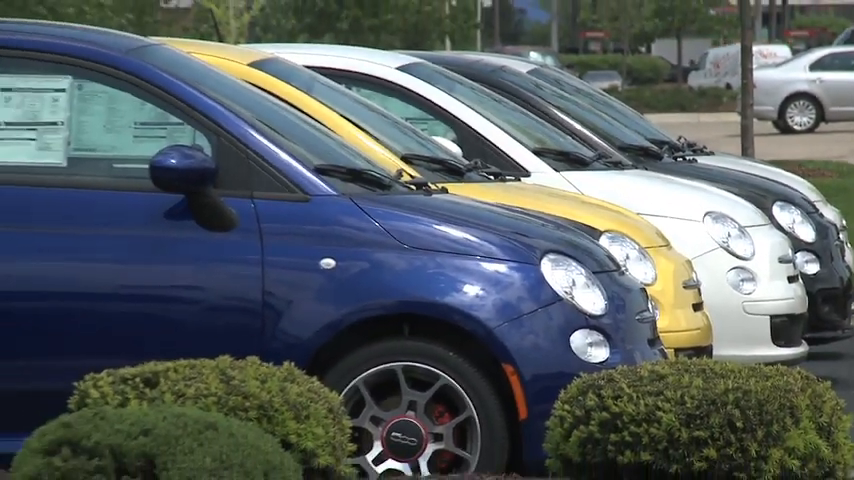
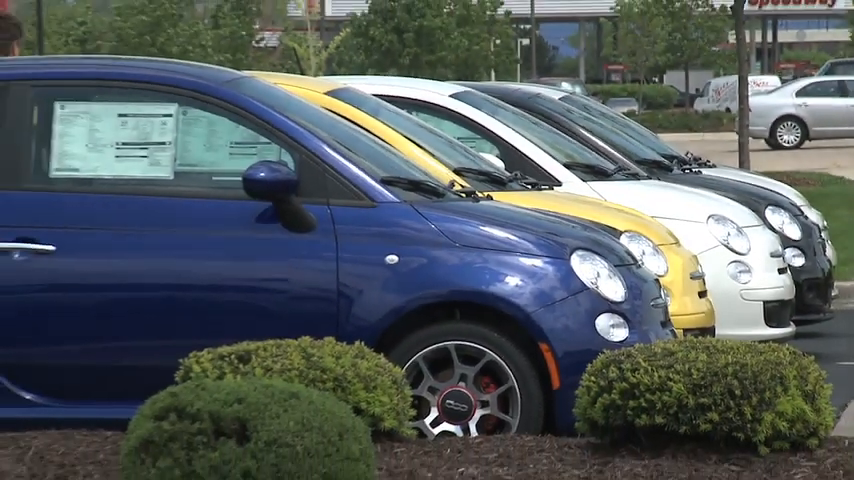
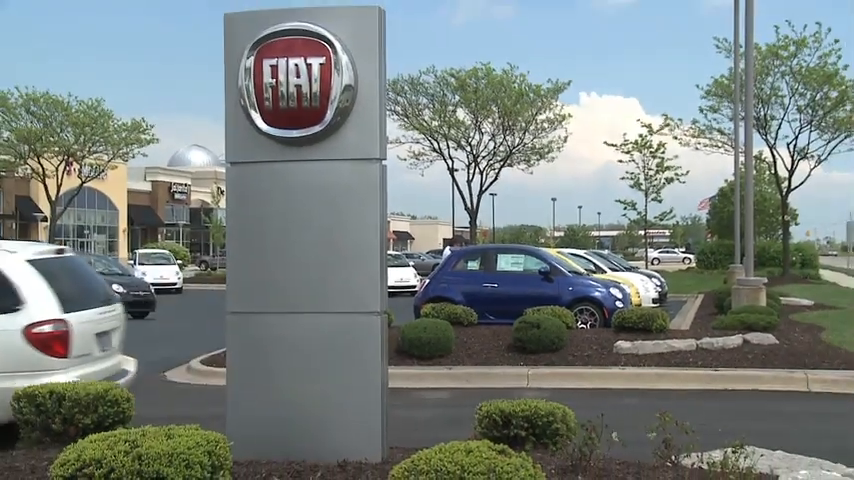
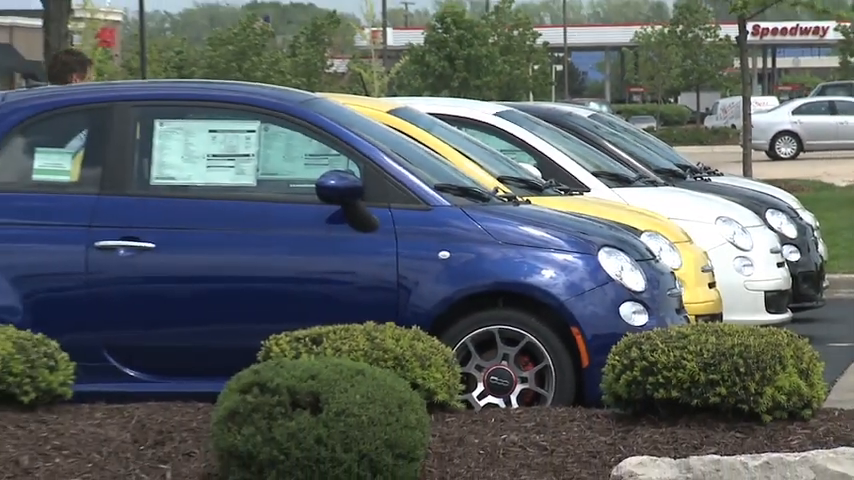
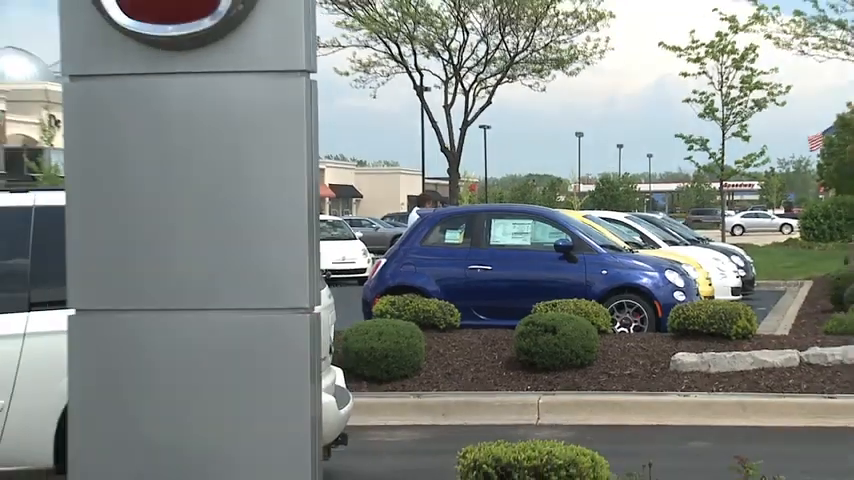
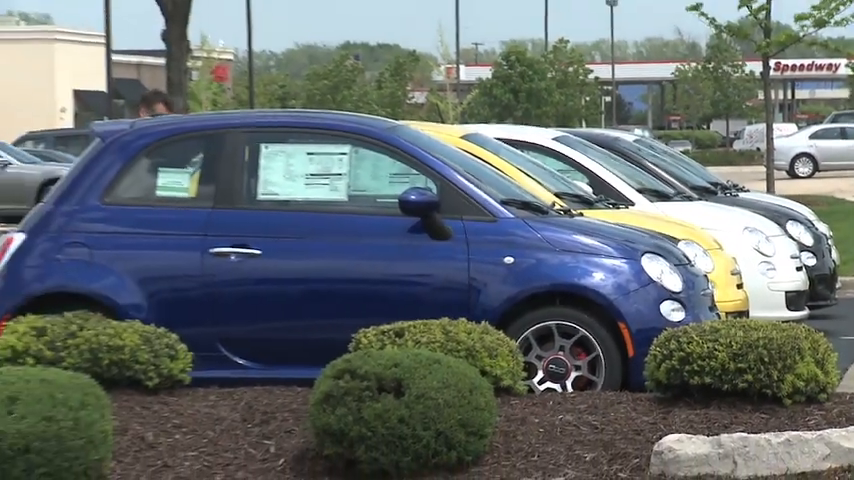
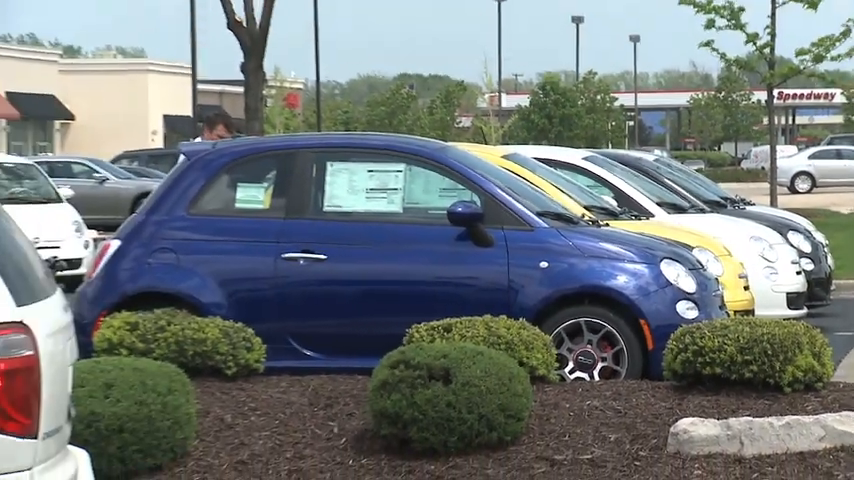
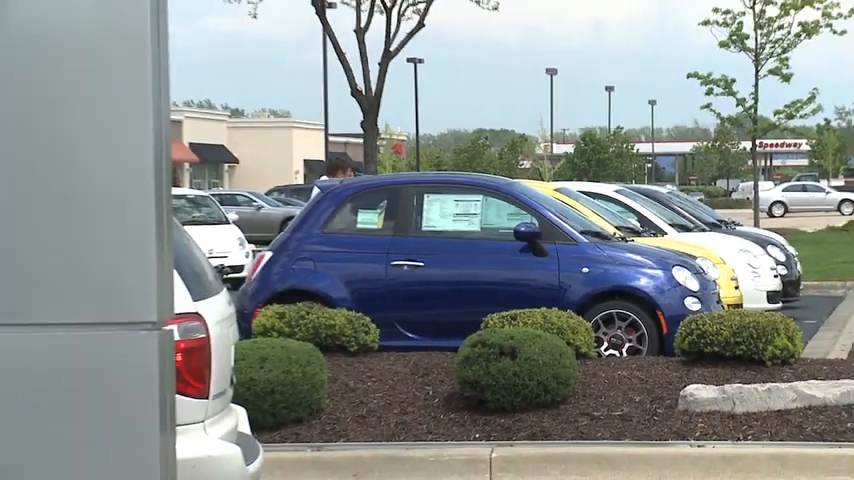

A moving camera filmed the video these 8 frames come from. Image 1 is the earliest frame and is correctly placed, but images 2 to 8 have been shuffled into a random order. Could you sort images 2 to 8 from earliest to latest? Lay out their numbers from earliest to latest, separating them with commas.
2, 4, 6, 7, 8, 5, 3
